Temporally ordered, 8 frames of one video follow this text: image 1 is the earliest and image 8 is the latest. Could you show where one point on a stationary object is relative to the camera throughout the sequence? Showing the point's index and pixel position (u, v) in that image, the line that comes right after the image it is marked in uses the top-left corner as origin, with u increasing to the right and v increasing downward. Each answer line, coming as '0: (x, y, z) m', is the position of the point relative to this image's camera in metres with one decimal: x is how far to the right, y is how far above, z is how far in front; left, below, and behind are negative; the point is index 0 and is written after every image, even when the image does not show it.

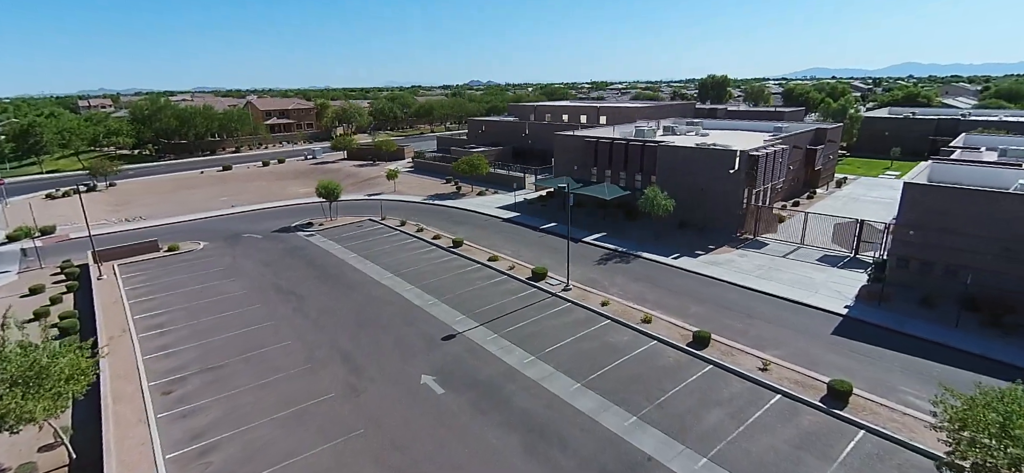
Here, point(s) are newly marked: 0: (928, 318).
0: (+13.7, -2.5, +15.9) m
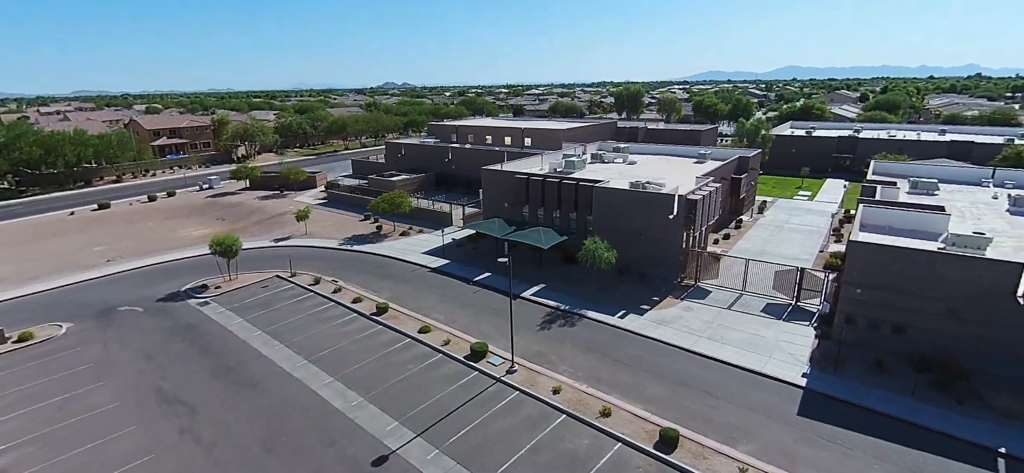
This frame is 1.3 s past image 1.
0: (+11.9, -4.7, +15.3) m
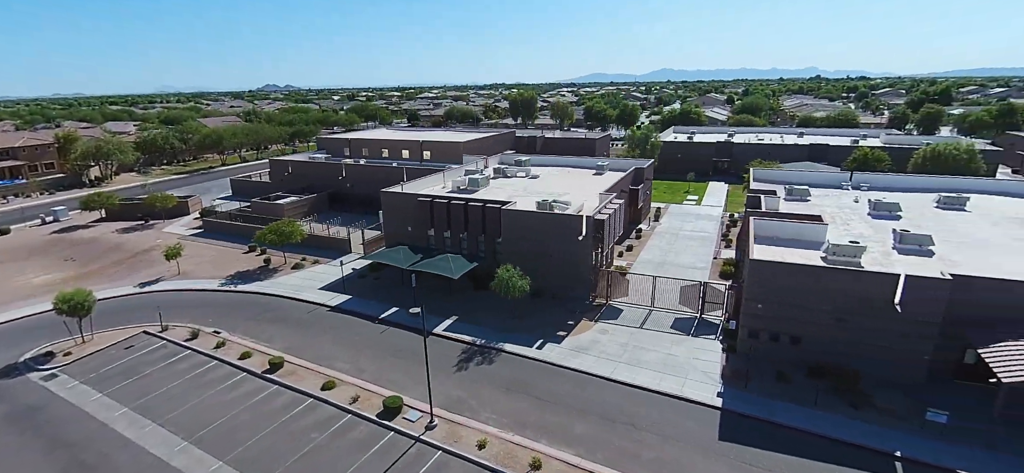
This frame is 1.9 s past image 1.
0: (+9.3, -5.4, +16.2) m
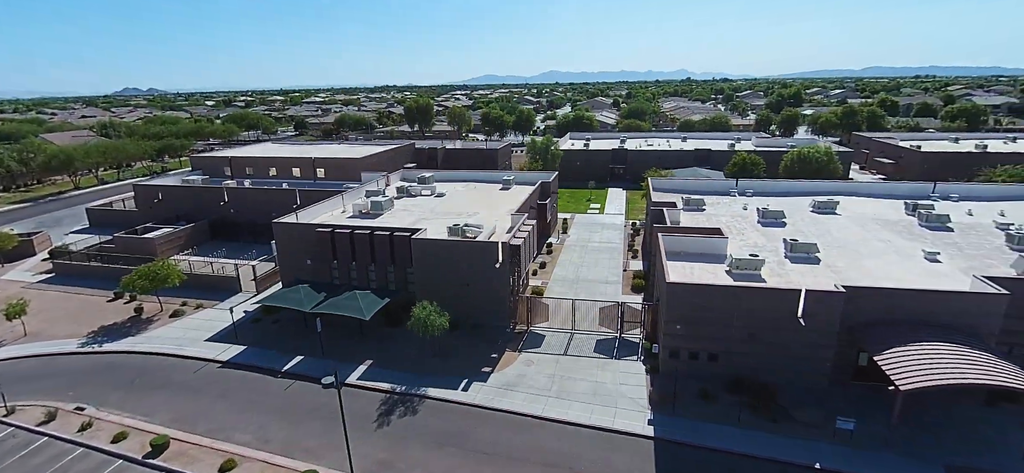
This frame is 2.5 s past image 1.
0: (+7.0, -6.3, +16.7) m
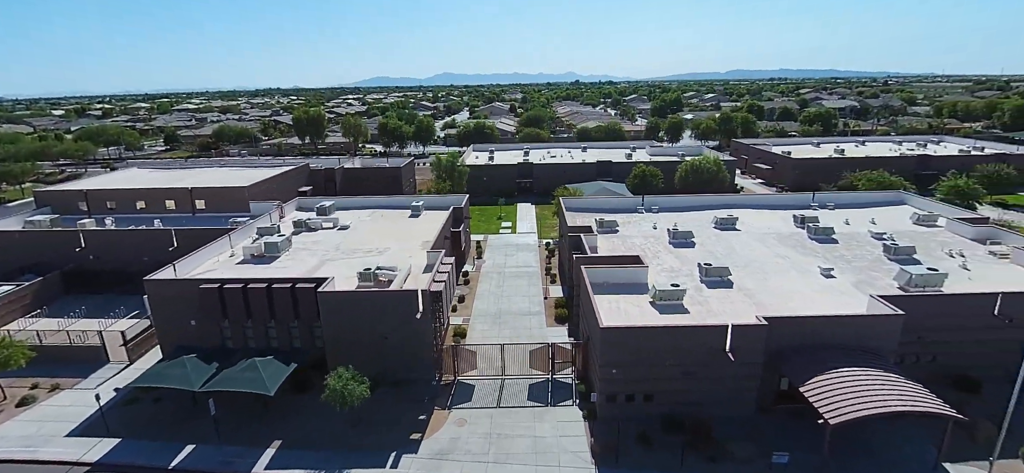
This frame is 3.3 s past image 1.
0: (+4.9, -7.7, +16.4) m
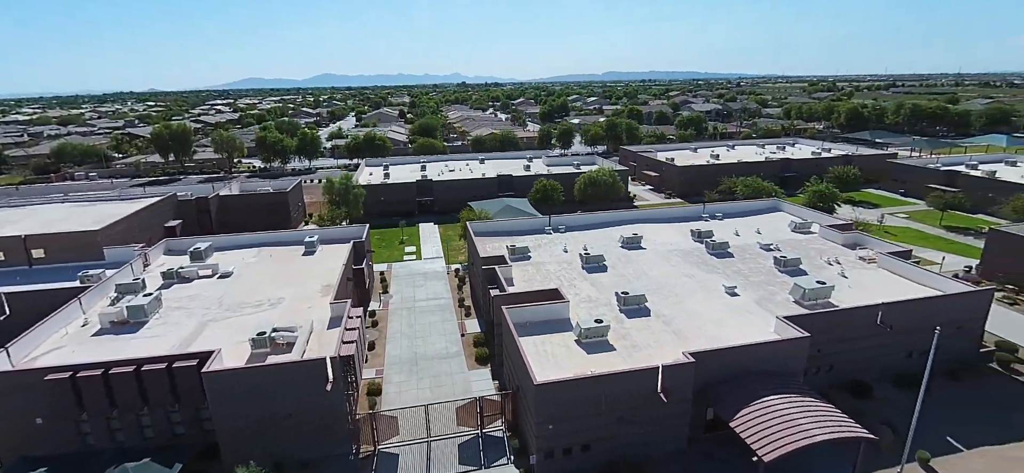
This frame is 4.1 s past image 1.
0: (+3.0, -9.4, +15.9) m
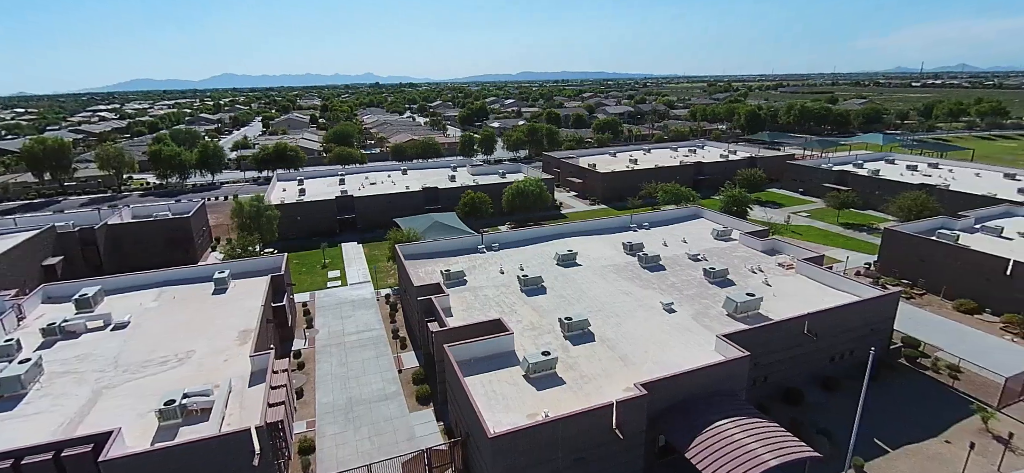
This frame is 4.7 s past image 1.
0: (+1.8, -10.6, +15.4) m
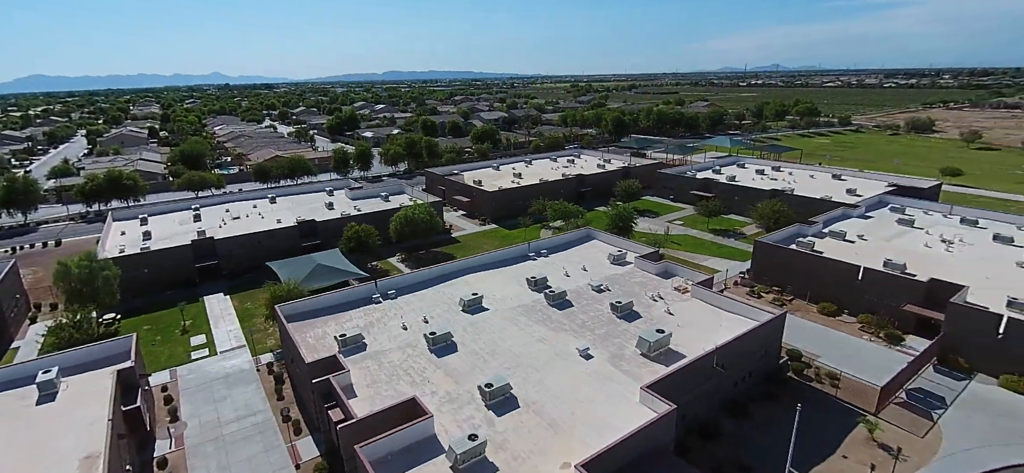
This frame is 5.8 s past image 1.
0: (+0.6, -13.3, +14.2) m
